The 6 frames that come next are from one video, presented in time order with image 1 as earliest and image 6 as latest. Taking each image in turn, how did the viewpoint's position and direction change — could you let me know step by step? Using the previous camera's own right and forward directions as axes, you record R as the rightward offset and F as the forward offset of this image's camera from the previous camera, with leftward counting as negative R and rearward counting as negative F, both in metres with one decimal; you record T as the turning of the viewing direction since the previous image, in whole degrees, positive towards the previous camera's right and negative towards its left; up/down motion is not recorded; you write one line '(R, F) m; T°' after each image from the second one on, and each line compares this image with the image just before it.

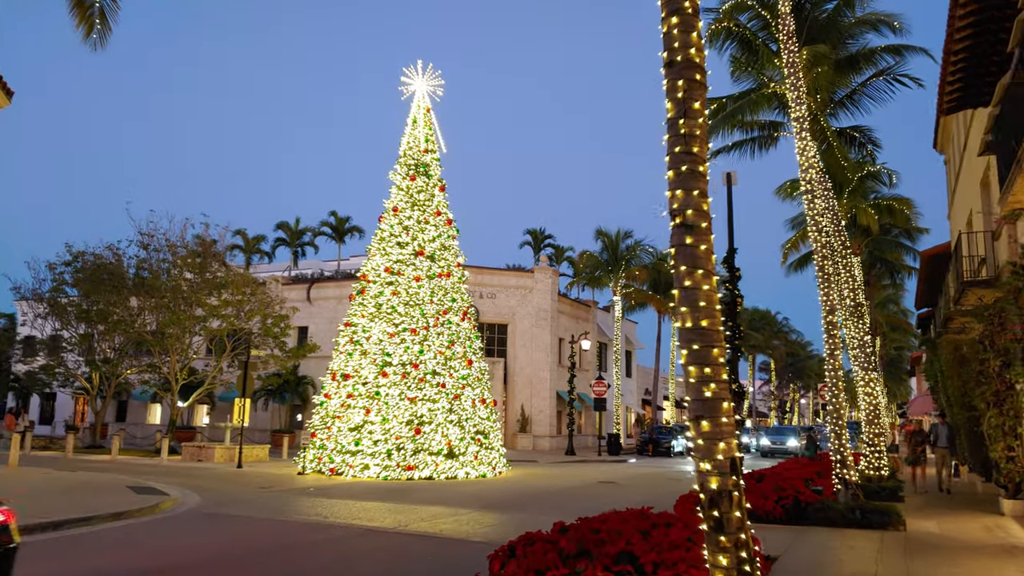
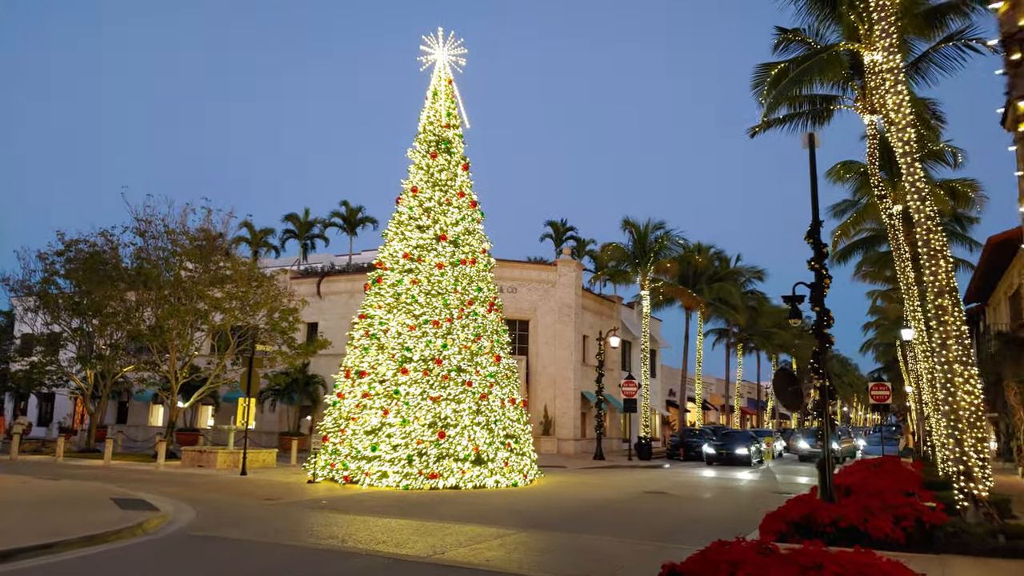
(-0.7, +2.1) m; -1°
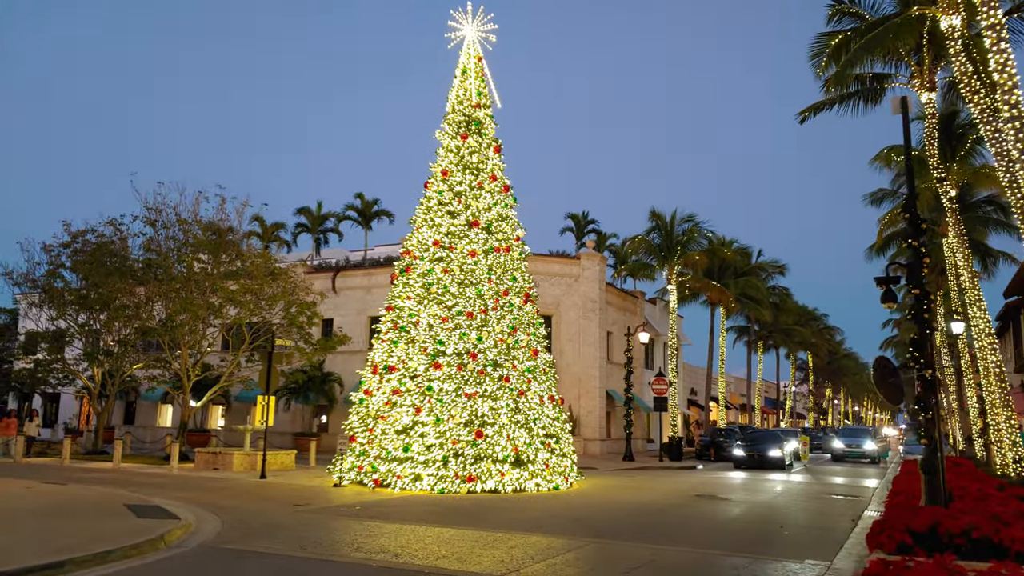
(-0.9, +1.3) m; 0°
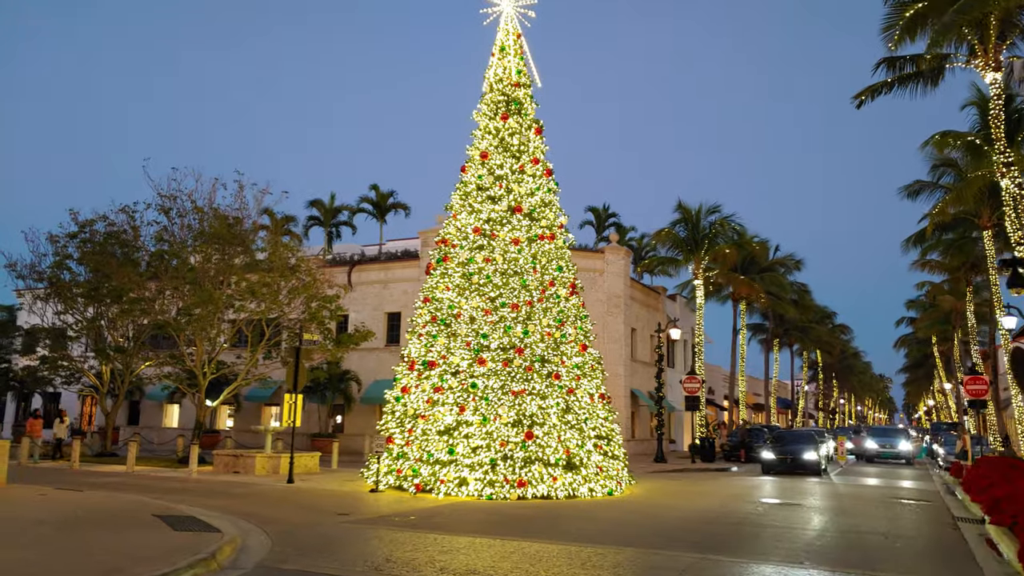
(-1.2, +1.2) m; 0°
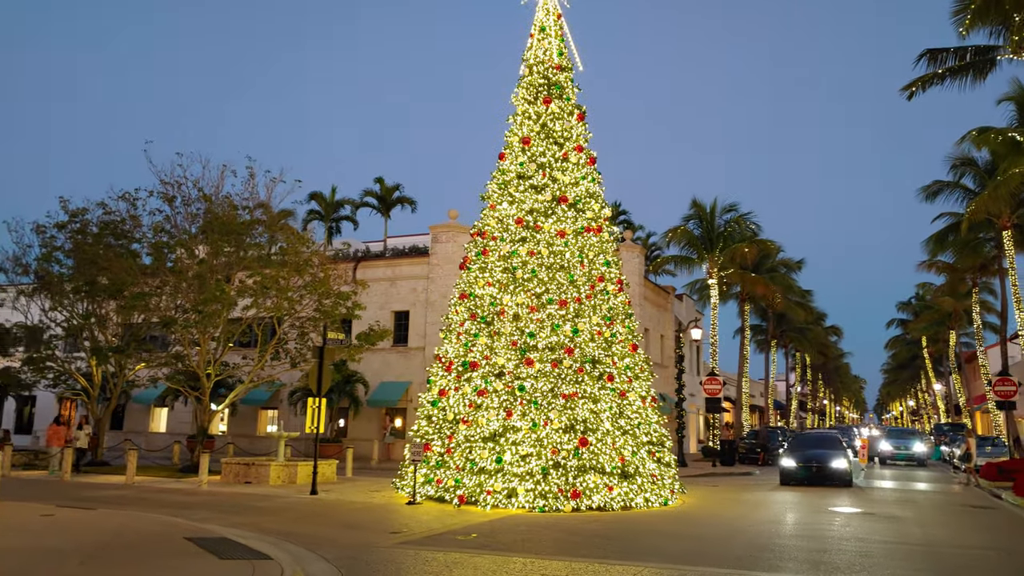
(-1.5, +1.2) m; +2°
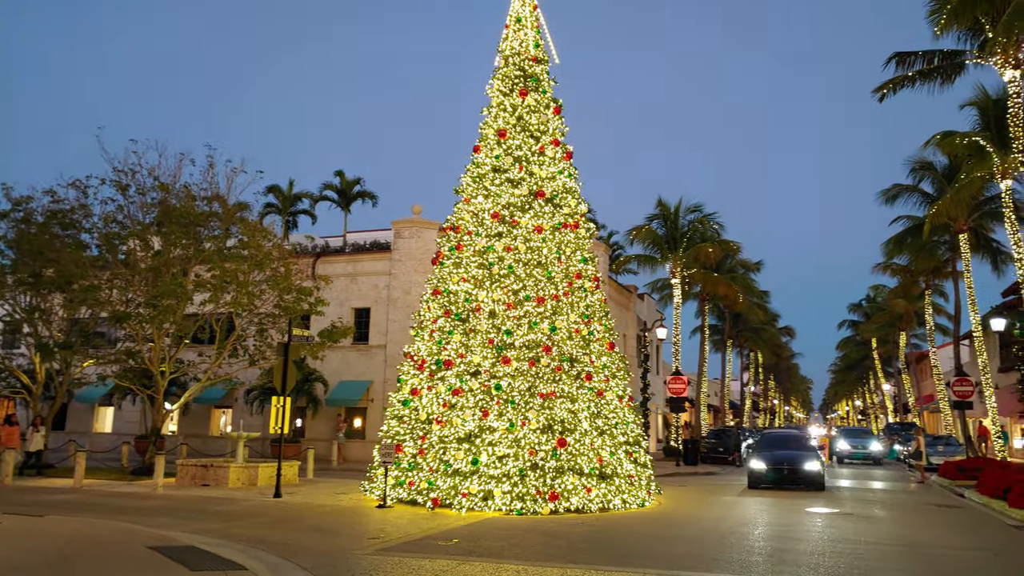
(-0.5, +0.4) m; +4°
